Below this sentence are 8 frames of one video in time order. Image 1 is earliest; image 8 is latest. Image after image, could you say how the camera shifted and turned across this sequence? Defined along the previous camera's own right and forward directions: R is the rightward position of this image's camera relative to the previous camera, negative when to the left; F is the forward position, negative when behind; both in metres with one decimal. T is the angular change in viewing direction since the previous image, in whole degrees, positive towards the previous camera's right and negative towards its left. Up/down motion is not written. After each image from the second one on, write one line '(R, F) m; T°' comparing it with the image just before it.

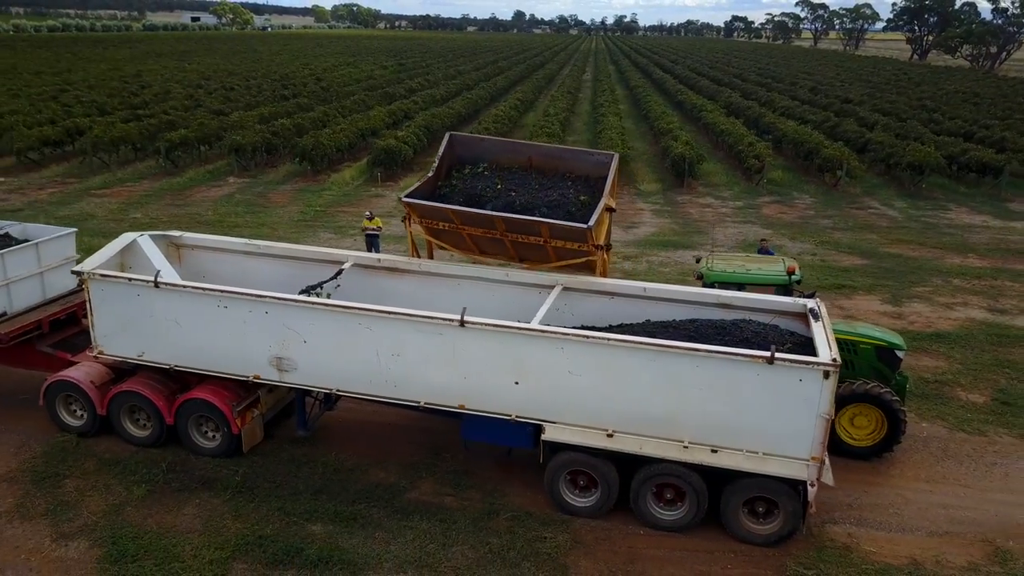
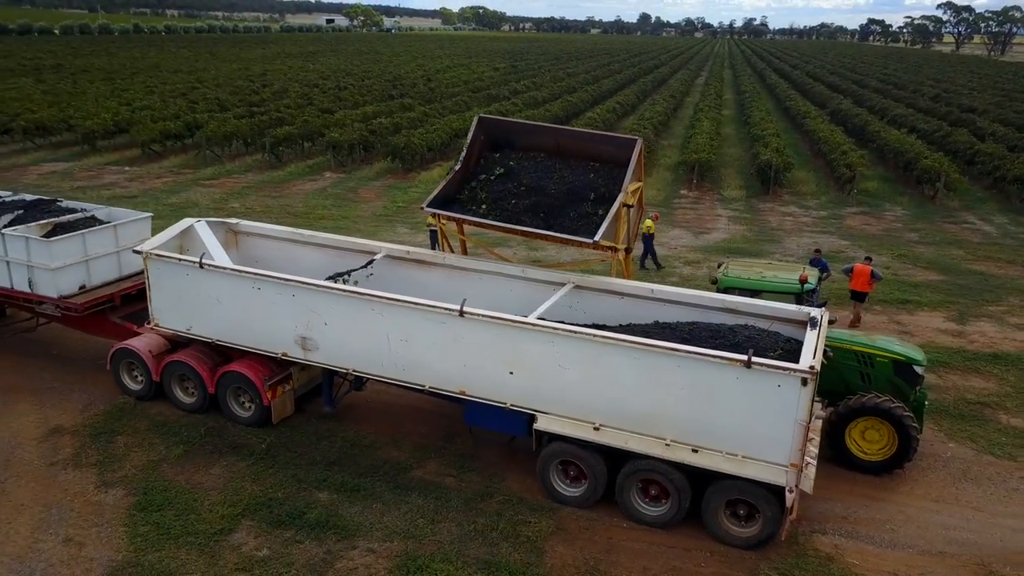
(+1.0, -0.3) m; -8°
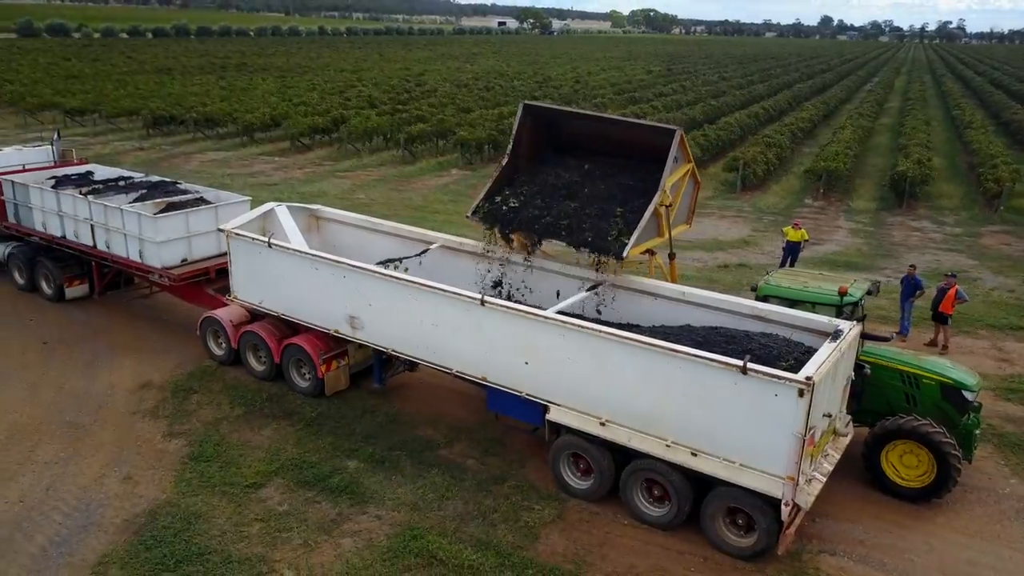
(+1.3, -0.1) m; -11°
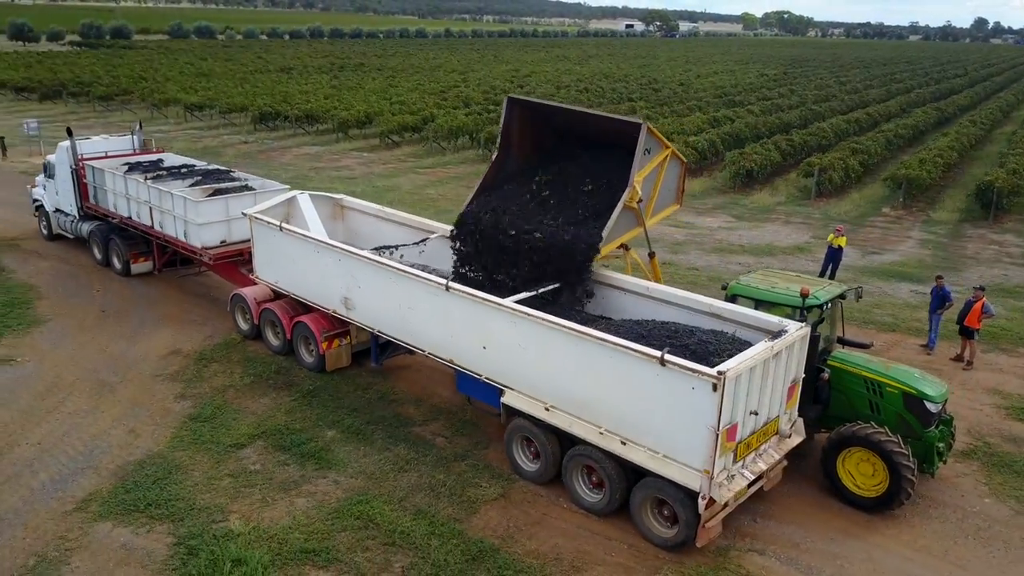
(+1.5, -0.2) m; -8°
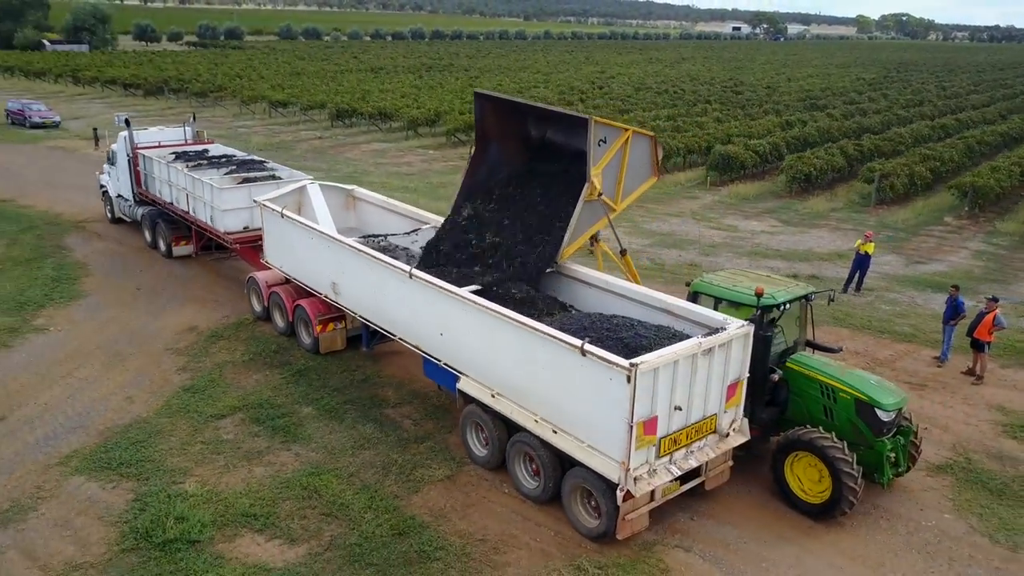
(+1.4, -0.1) m; -7°
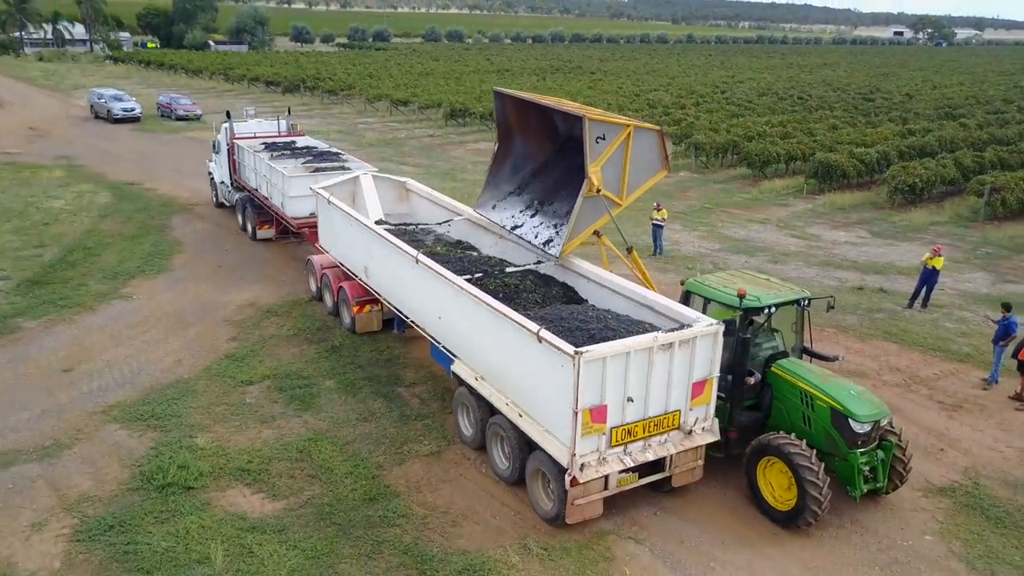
(+1.4, -0.2) m; -9°
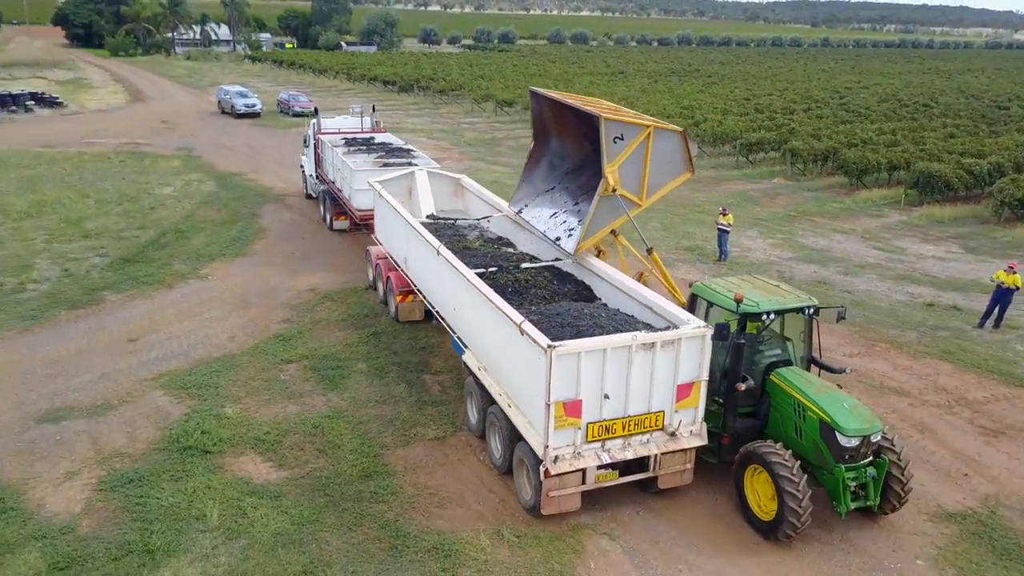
(+1.2, -0.1) m; -8°
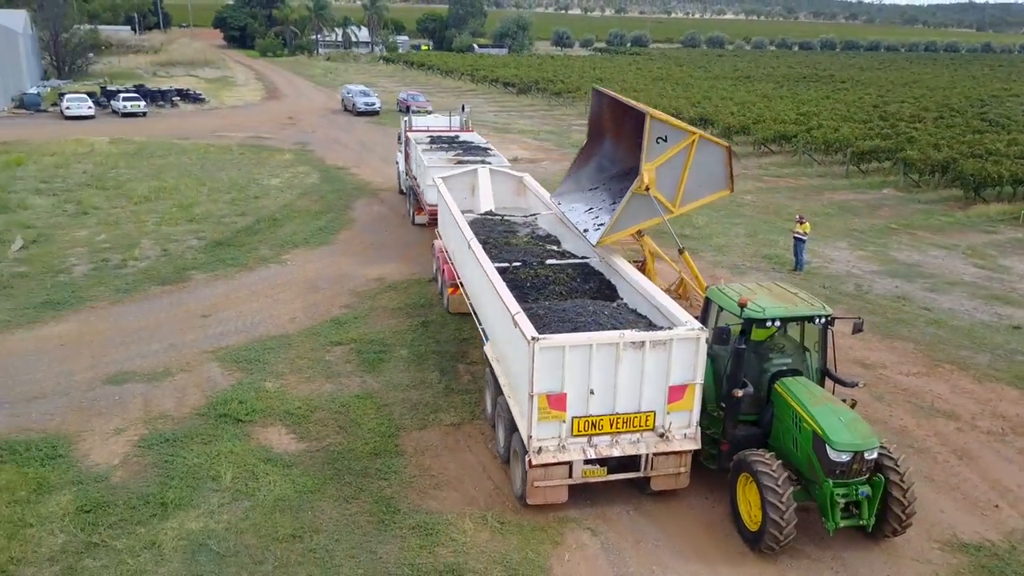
(+1.2, -0.1) m; -9°
